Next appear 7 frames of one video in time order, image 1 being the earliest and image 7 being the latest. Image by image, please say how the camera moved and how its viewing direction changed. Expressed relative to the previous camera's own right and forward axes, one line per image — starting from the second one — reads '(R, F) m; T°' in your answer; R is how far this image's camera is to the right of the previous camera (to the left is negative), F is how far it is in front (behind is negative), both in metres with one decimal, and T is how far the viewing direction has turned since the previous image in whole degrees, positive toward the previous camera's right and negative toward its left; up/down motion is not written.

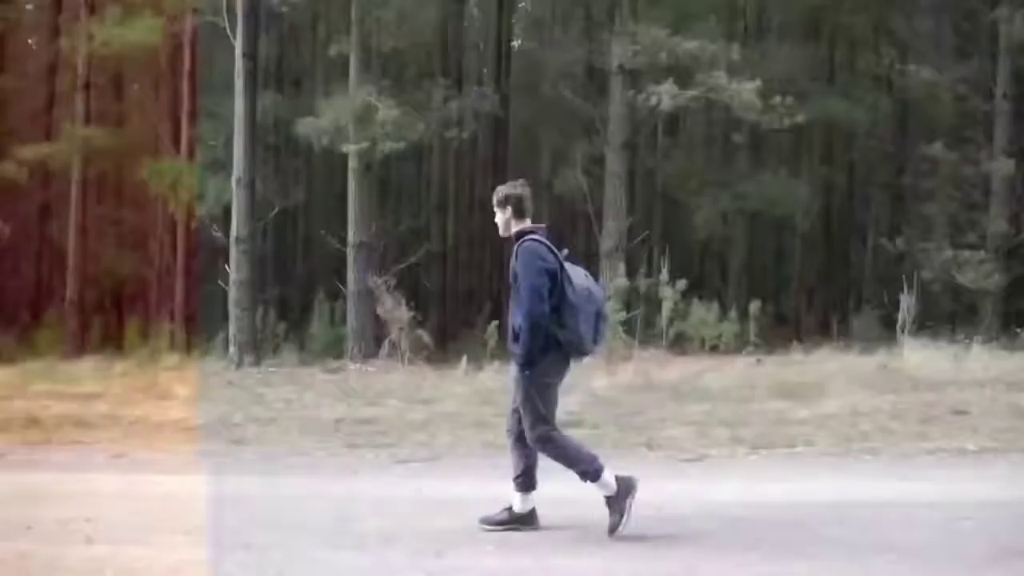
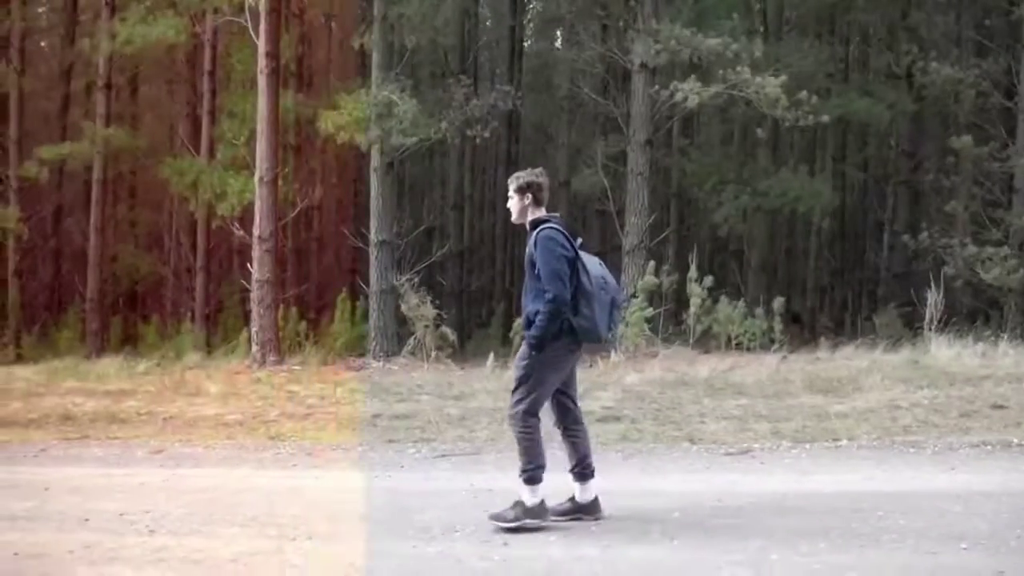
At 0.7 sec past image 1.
(-0.3, 0.0) m; 0°
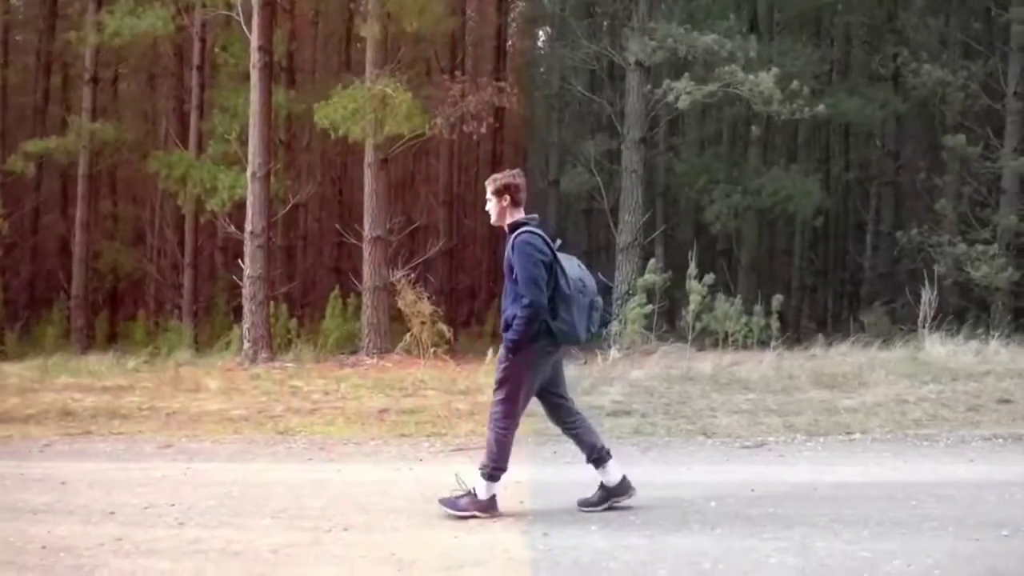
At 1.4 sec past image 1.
(-0.3, 0.0) m; +2°
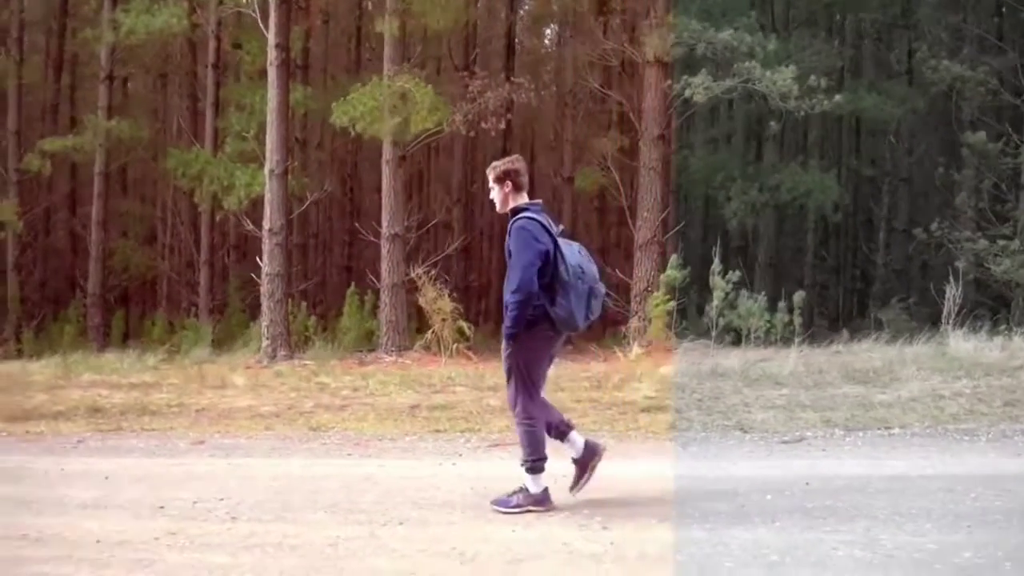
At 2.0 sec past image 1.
(-0.3, 0.0) m; 0°
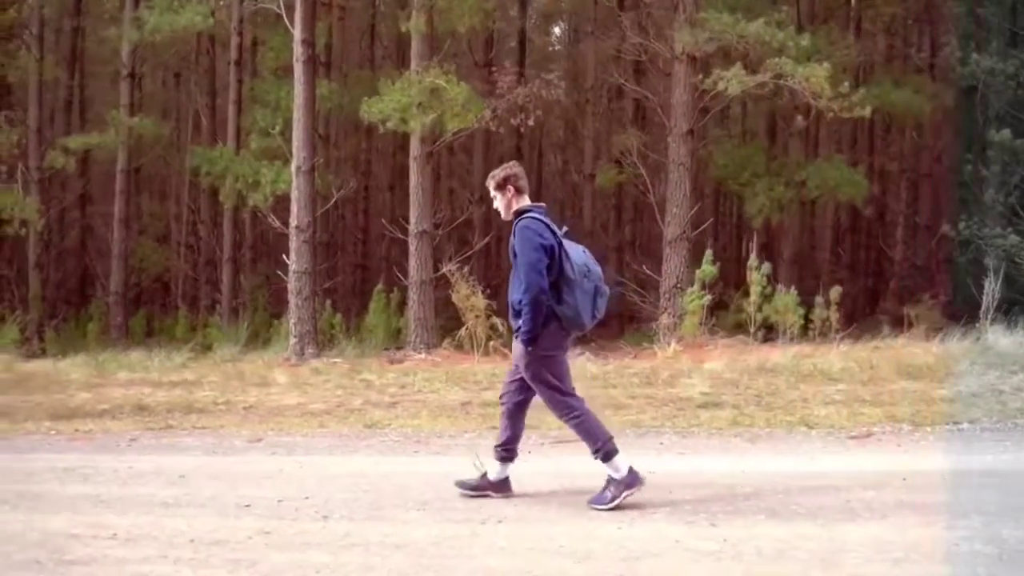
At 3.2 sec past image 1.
(-0.5, +0.1) m; 0°
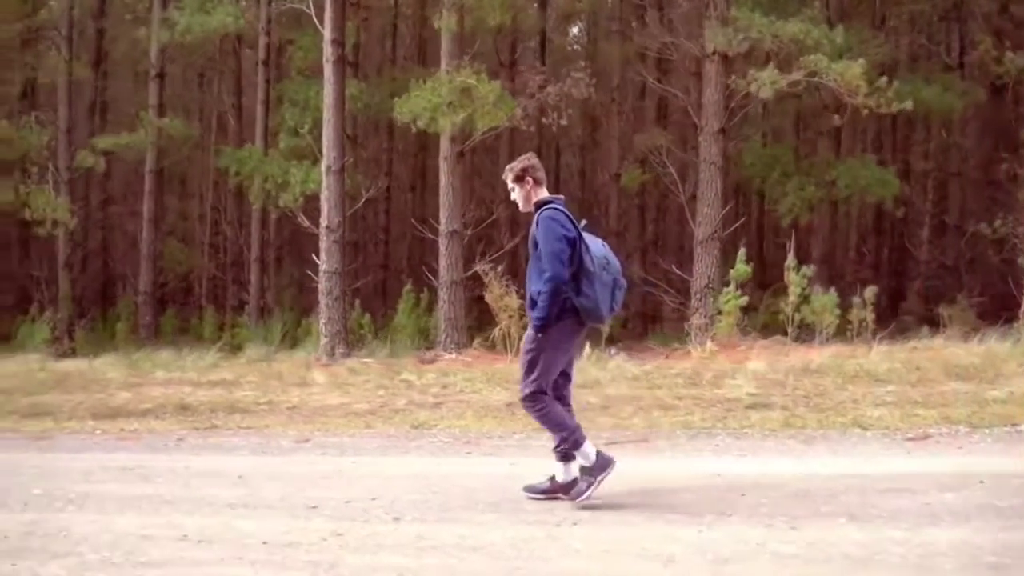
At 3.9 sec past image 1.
(-0.3, 0.0) m; -1°
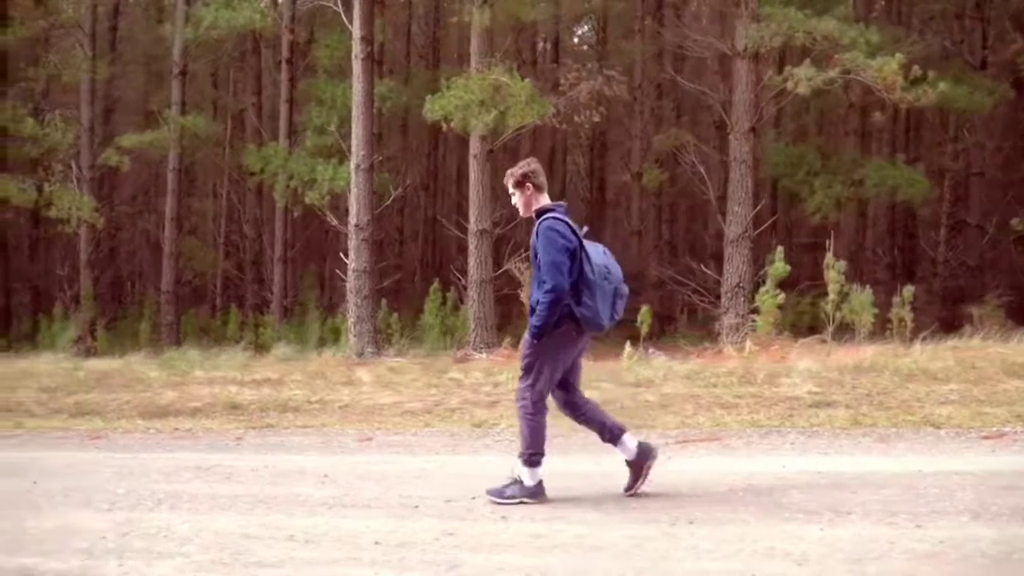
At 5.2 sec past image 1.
(-0.5, +0.1) m; 0°
